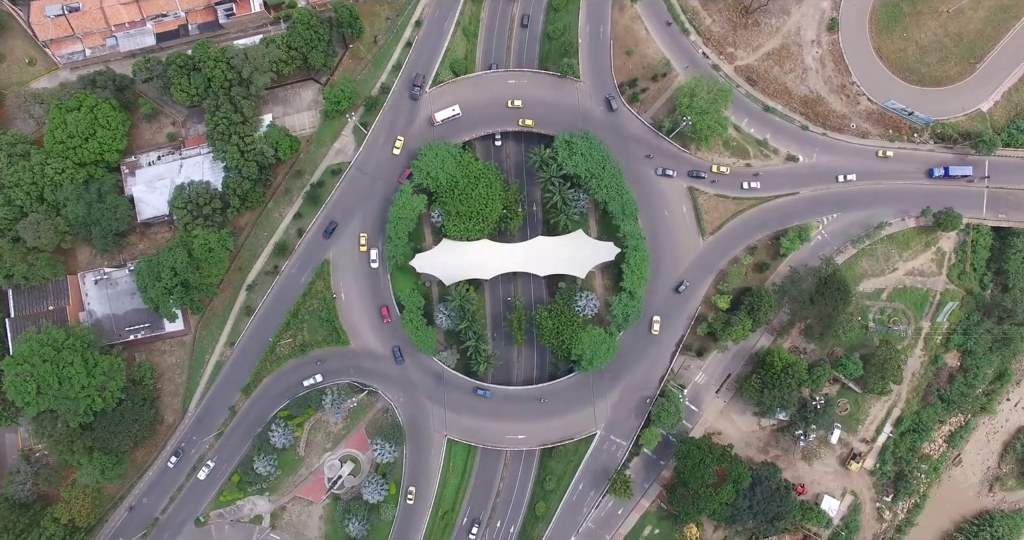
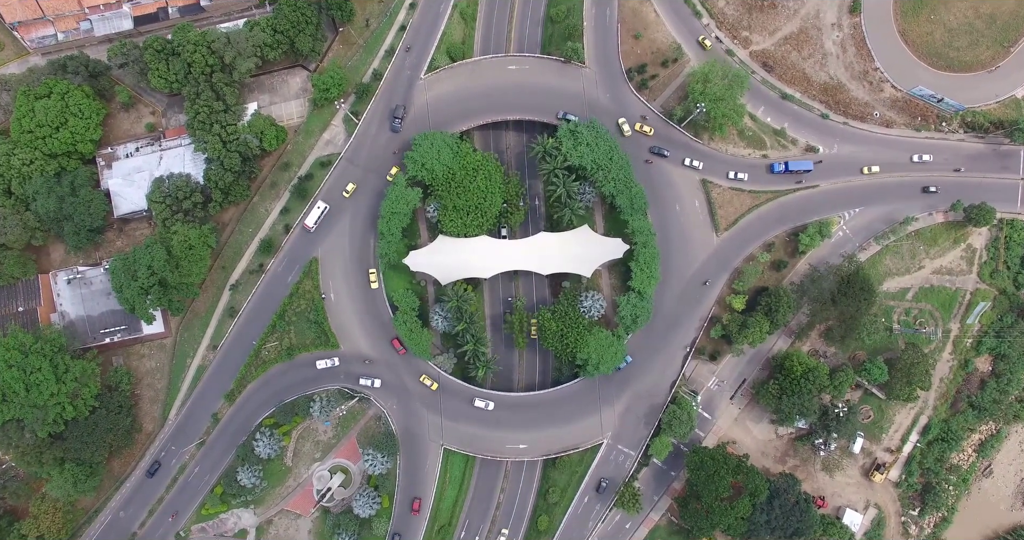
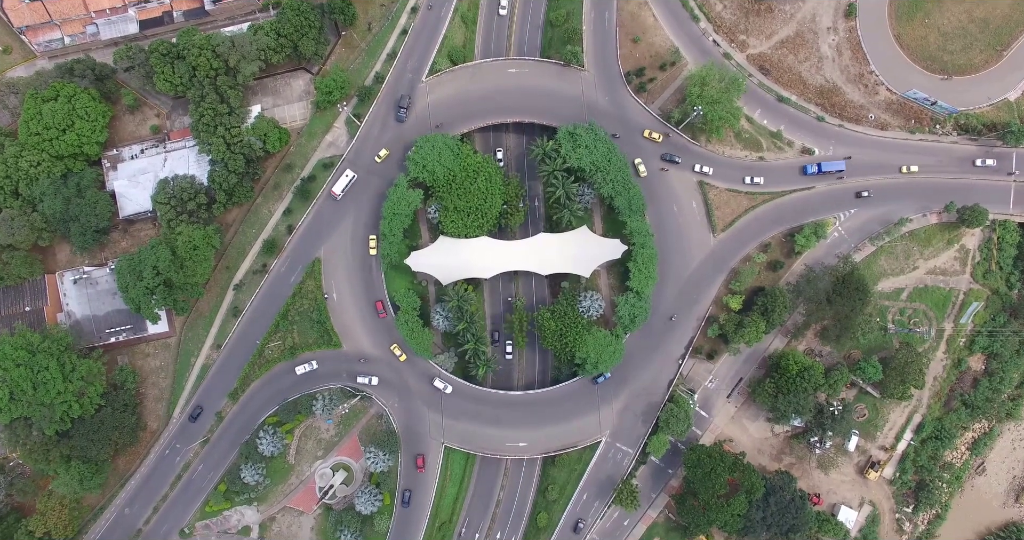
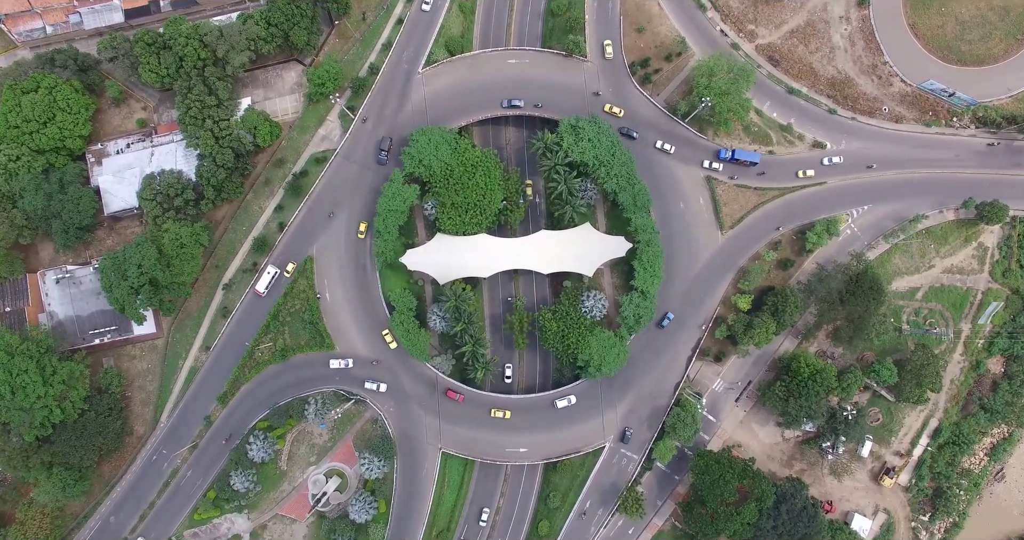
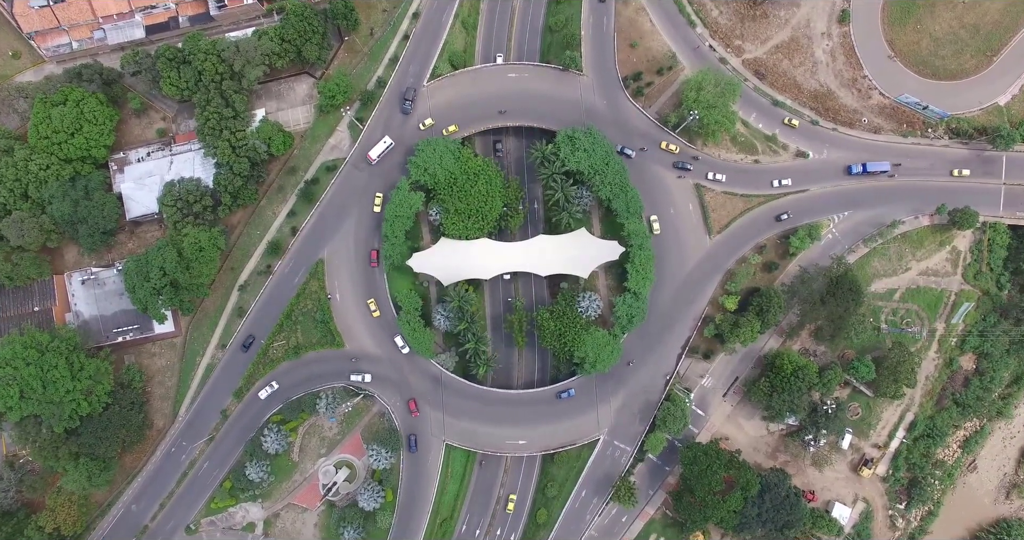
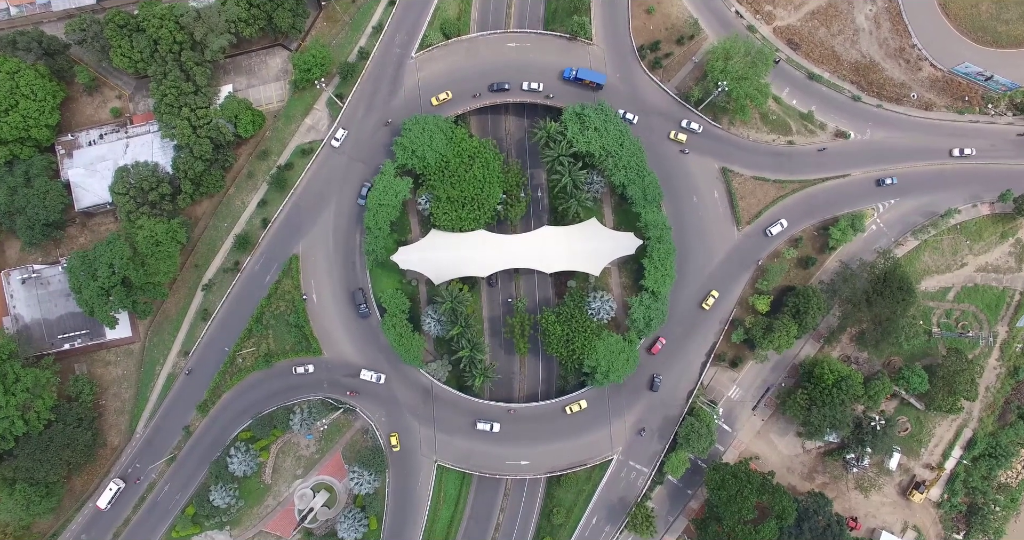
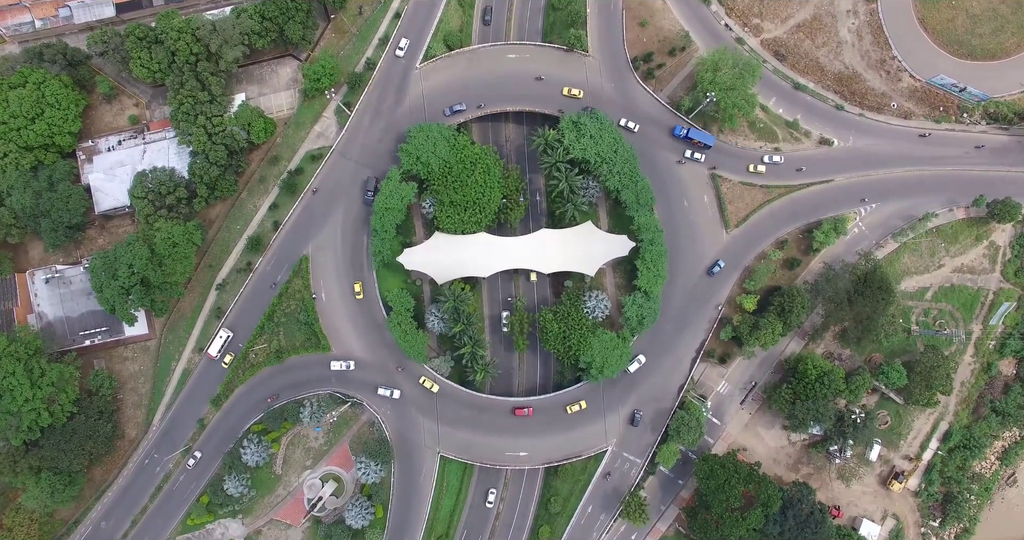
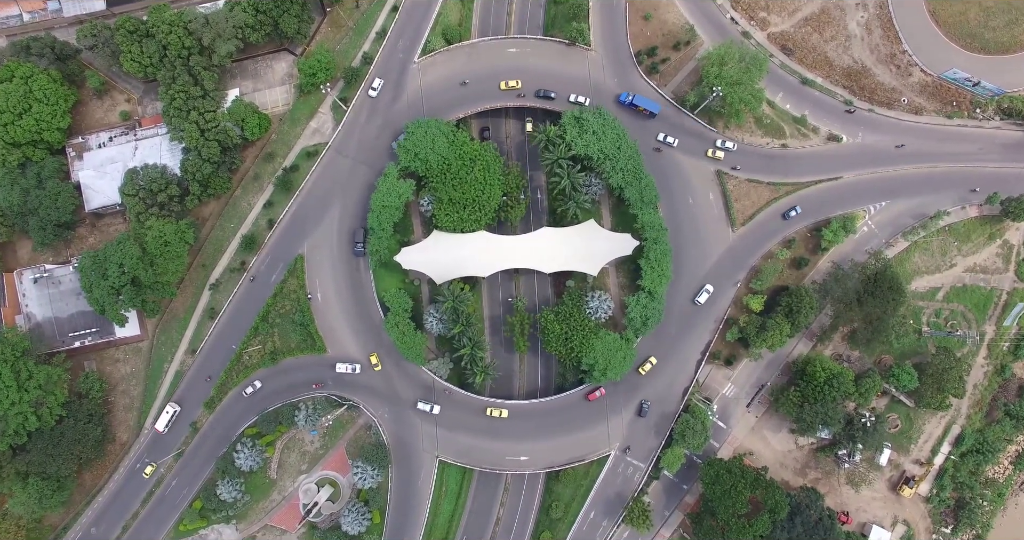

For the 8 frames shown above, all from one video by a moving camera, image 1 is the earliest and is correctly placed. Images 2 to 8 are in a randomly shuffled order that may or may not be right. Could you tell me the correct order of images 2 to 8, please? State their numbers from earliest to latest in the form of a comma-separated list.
5, 3, 2, 4, 7, 8, 6
